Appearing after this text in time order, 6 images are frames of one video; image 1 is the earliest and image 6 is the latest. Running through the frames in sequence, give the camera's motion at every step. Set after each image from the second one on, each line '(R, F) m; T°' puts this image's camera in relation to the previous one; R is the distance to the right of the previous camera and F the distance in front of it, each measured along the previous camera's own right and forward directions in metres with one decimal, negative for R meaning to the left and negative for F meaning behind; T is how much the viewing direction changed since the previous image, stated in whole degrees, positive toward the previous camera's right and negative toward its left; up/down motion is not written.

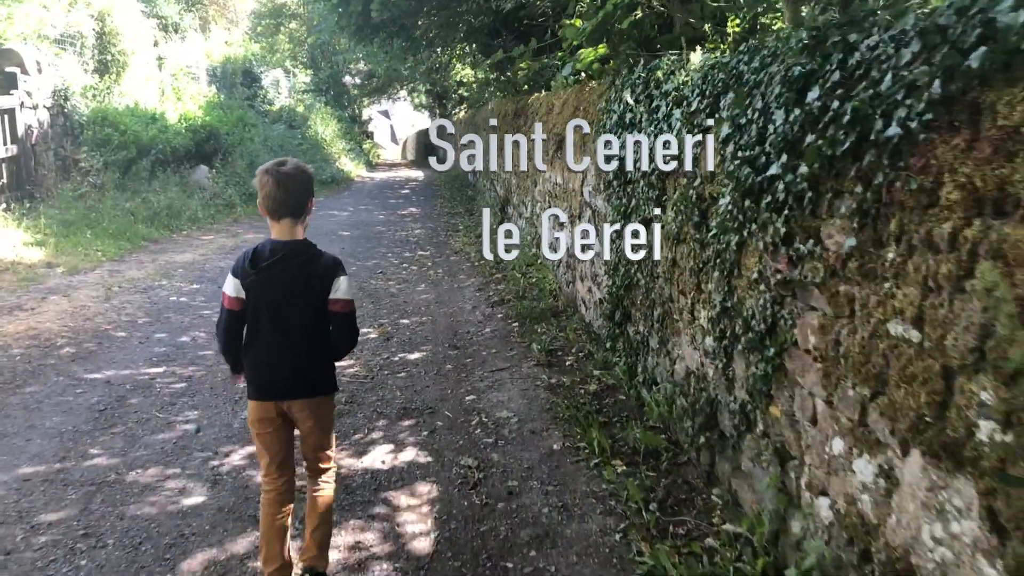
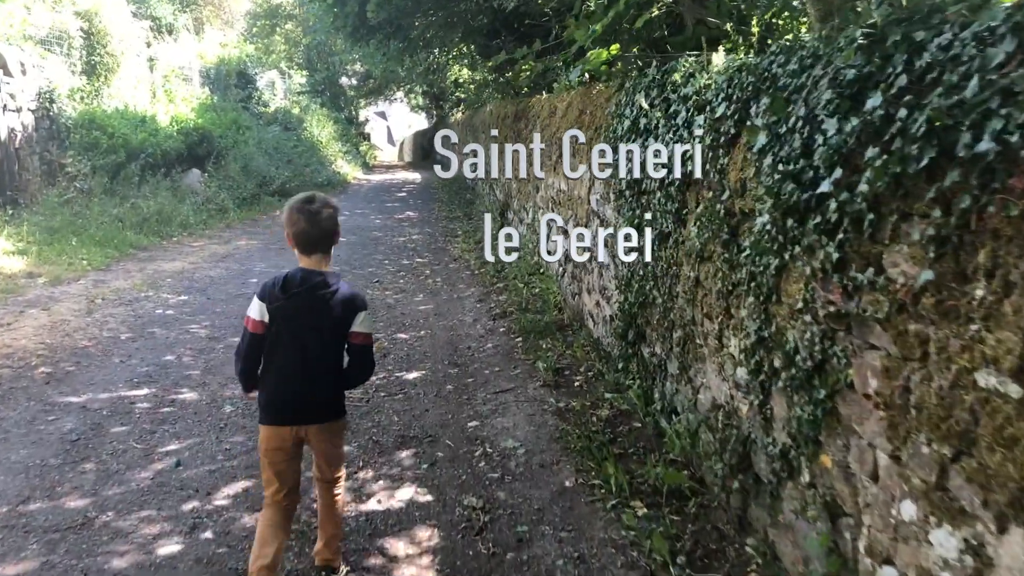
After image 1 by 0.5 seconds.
(-0.1, +0.3) m; 0°
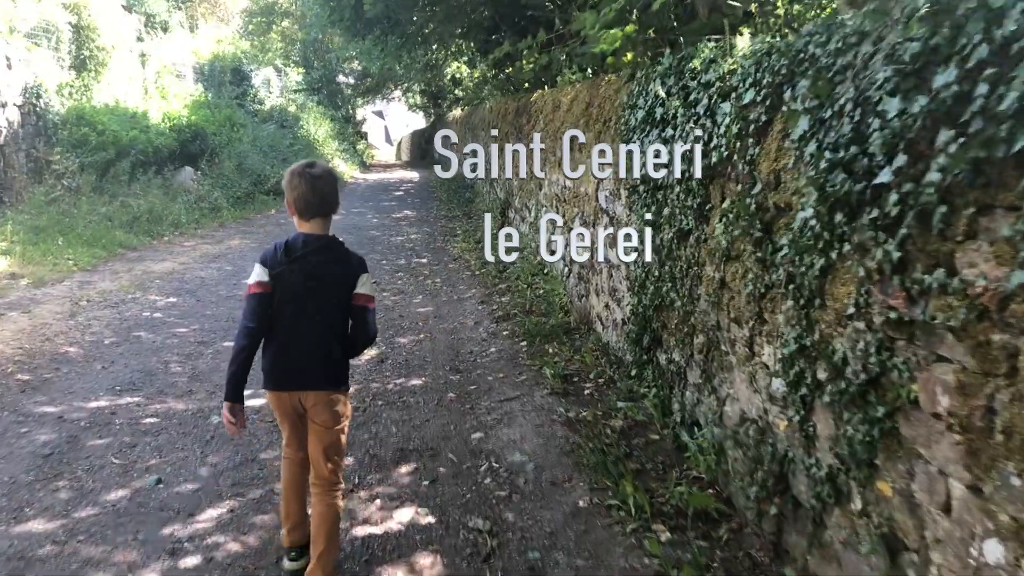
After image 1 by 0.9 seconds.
(-0.1, +0.3) m; 0°
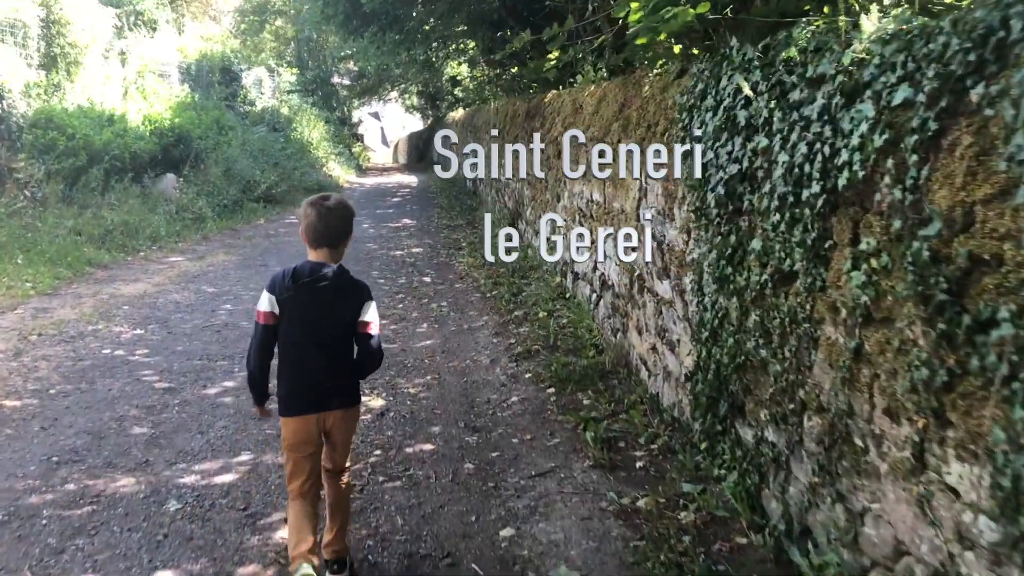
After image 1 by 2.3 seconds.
(-0.2, +0.9) m; 0°
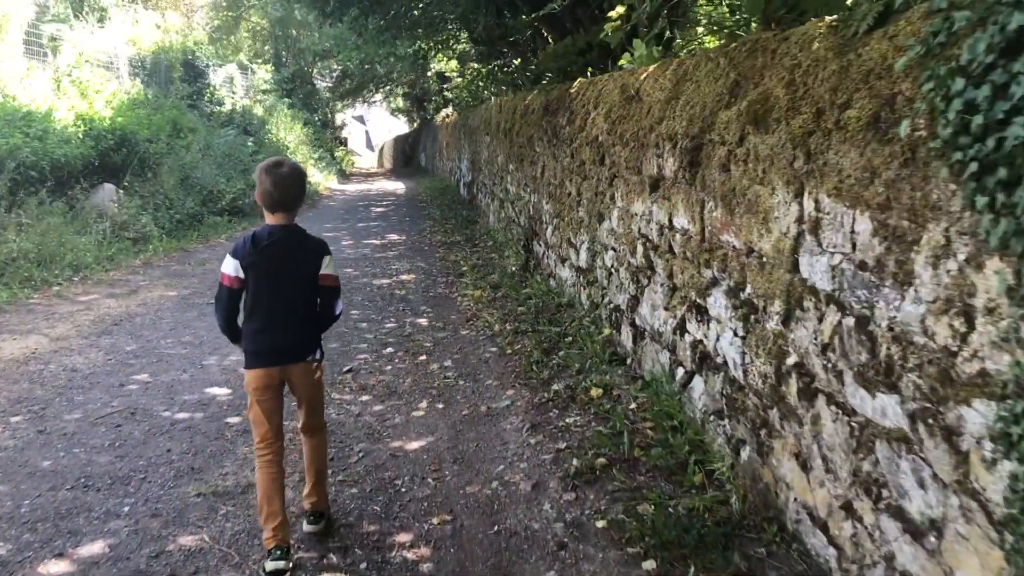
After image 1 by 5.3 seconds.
(-0.3, +1.9) m; +1°
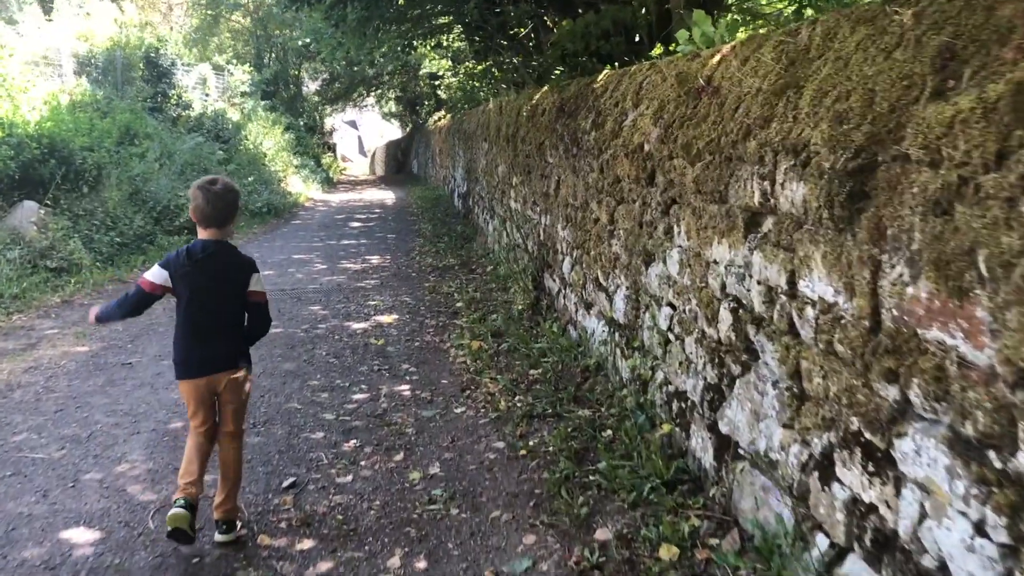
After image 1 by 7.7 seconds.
(-0.1, +1.5) m; 0°
